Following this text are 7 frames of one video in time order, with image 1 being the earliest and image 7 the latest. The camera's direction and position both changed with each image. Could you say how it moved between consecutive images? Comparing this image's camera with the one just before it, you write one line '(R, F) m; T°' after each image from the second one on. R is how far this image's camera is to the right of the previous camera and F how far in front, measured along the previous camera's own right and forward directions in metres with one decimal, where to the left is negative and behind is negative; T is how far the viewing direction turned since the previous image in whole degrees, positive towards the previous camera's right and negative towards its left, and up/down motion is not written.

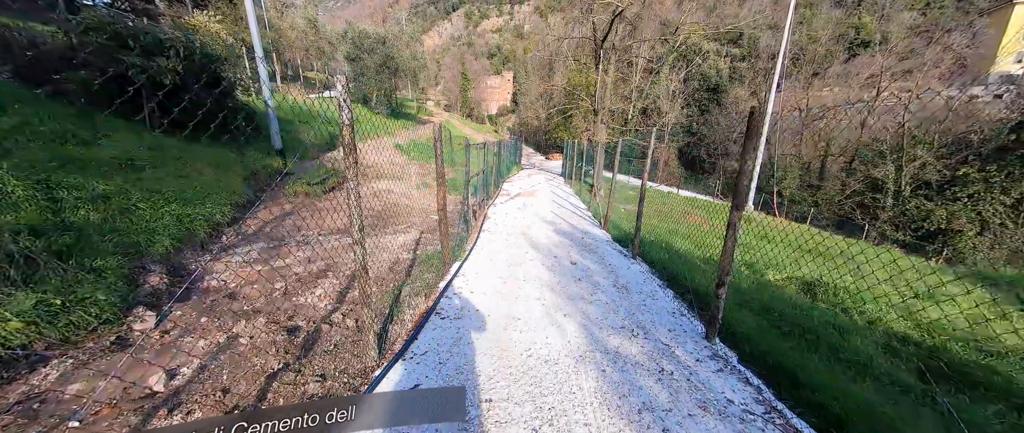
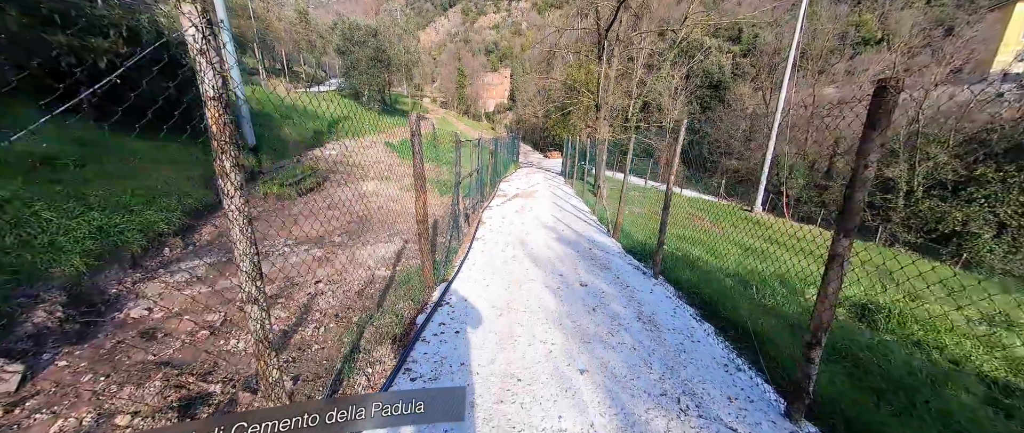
(0.0, +0.5) m; +1°
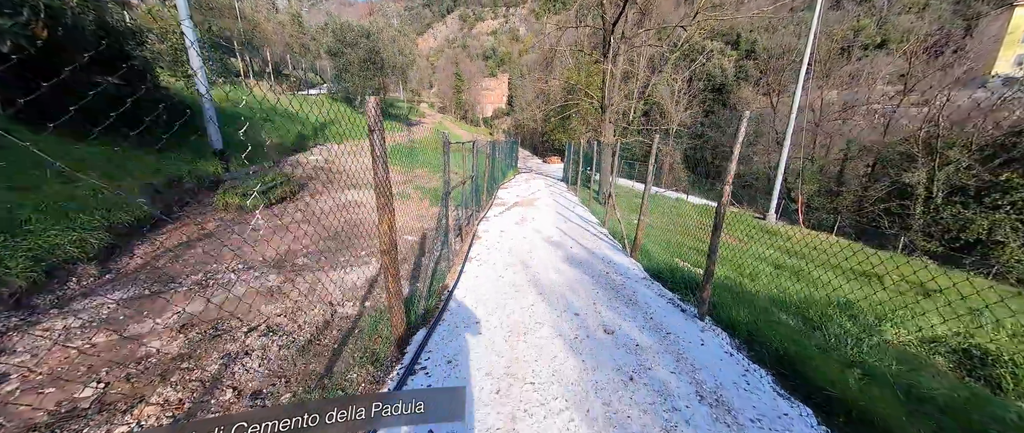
(0.0, +0.6) m; 0°
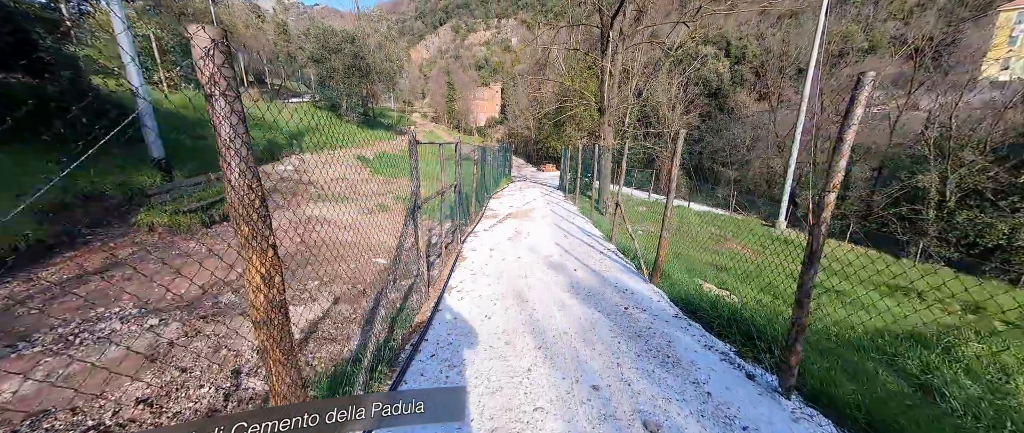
(0.0, +0.6) m; +1°
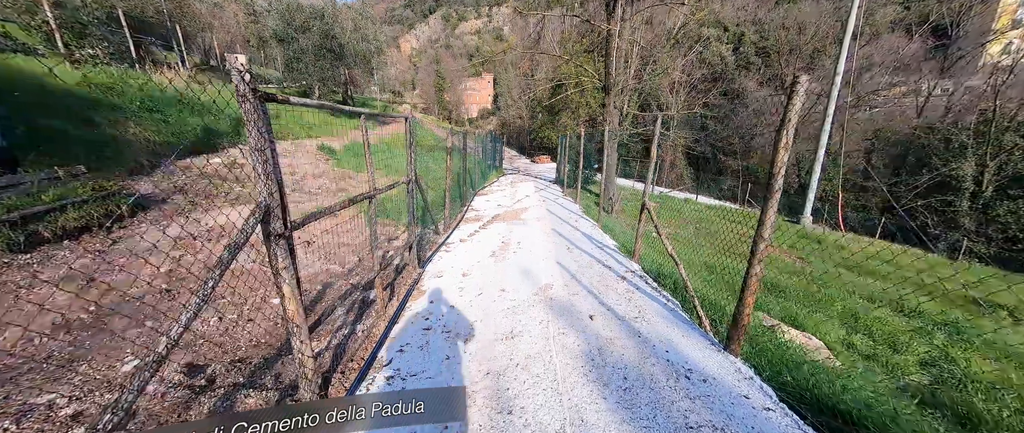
(+0.1, +1.1) m; +1°
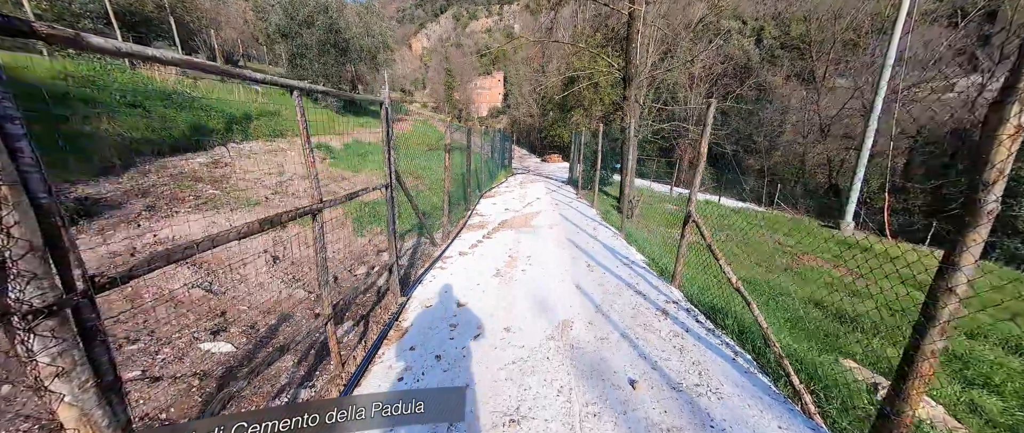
(0.0, +0.5) m; -2°
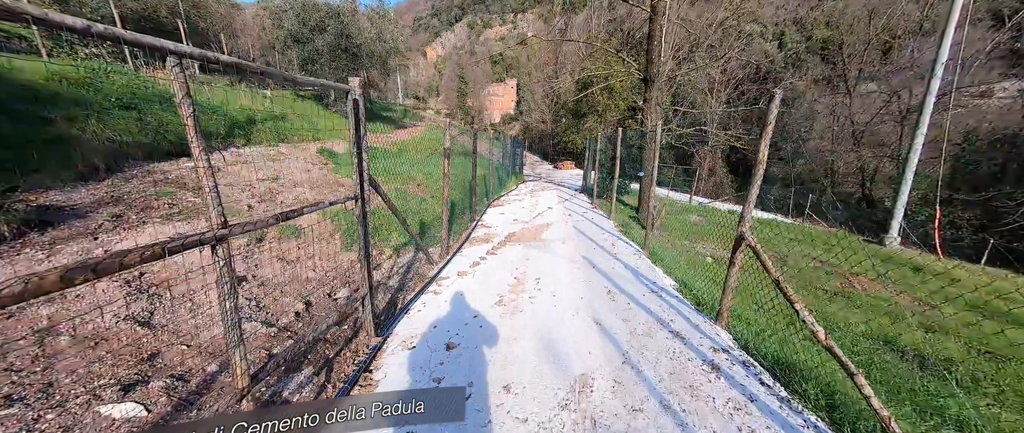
(0.0, +0.4) m; -2°
